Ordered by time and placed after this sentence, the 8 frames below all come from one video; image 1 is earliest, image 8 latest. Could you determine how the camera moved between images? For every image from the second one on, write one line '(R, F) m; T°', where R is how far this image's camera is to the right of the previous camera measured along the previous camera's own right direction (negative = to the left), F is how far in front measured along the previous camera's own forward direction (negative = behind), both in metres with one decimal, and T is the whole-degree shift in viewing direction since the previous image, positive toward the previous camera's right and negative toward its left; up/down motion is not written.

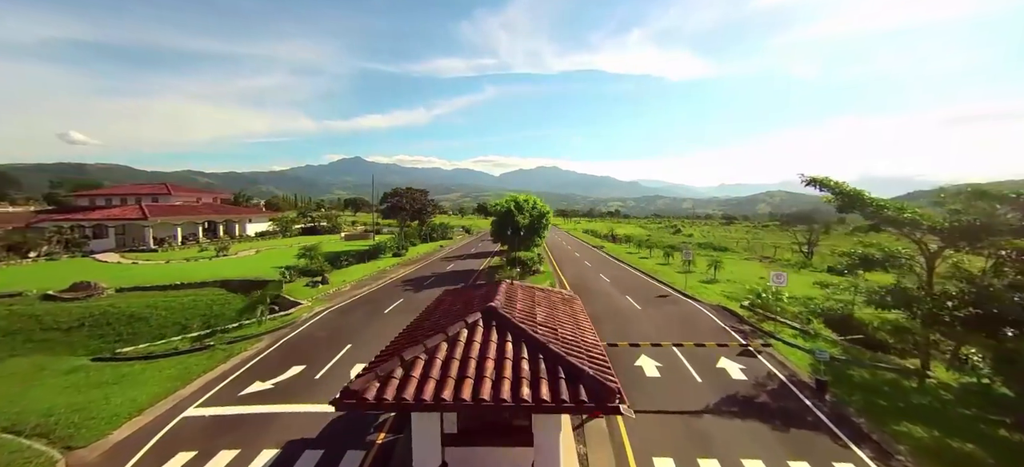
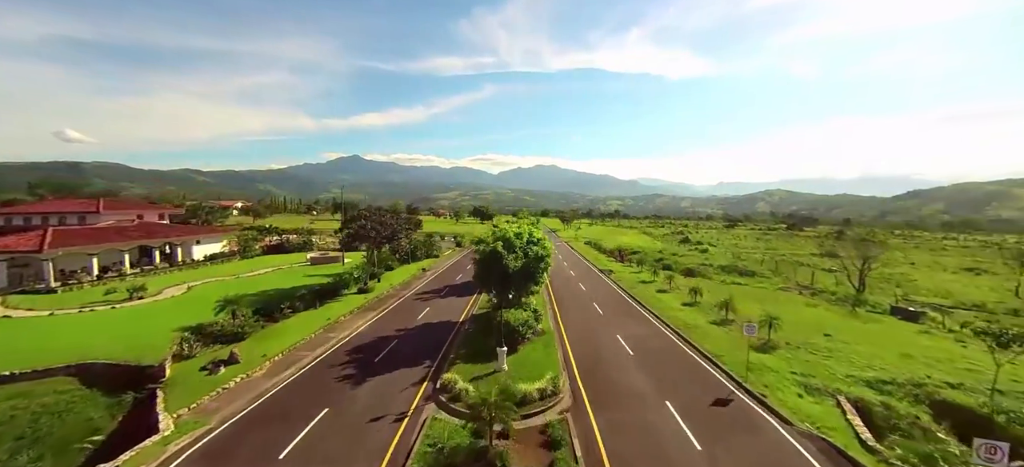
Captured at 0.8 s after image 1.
(+0.5, +6.4) m; 0°
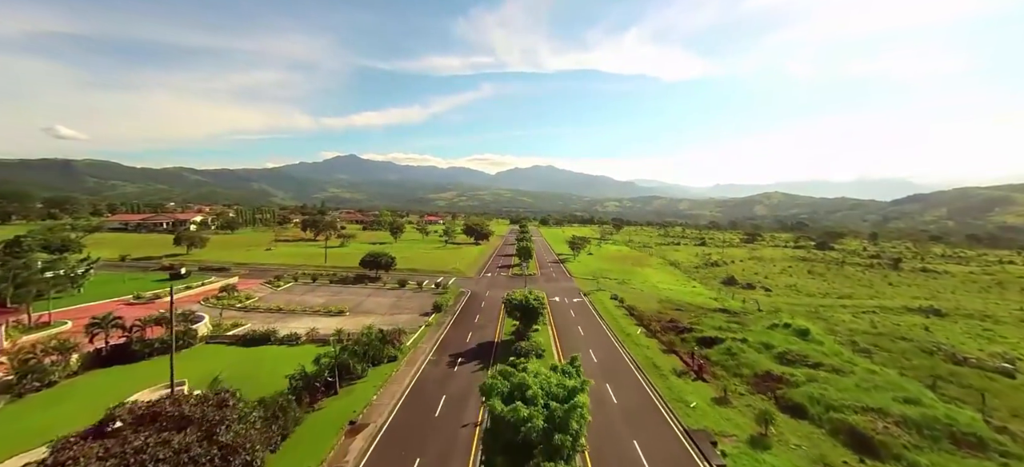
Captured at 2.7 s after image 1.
(-0.6, +19.3) m; 0°
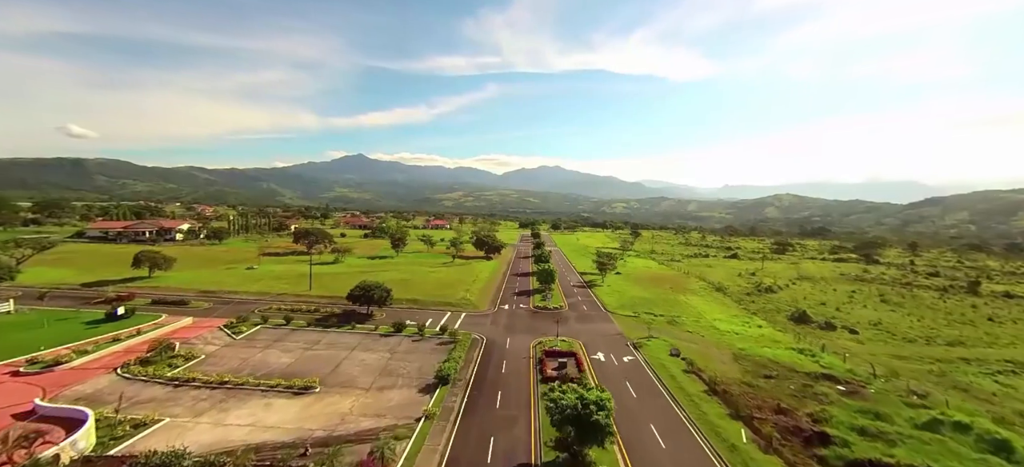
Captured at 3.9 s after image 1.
(-2.4, +12.8) m; -1°
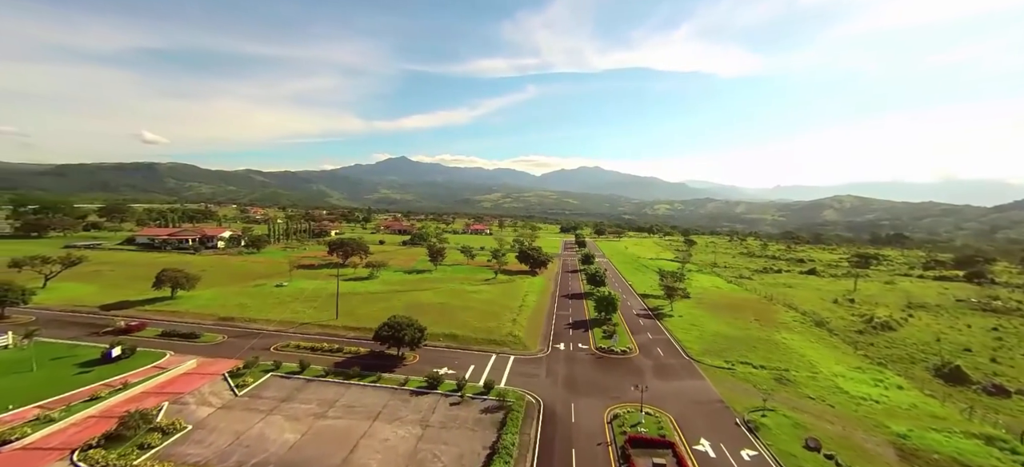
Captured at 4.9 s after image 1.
(-2.6, +10.1) m; -6°
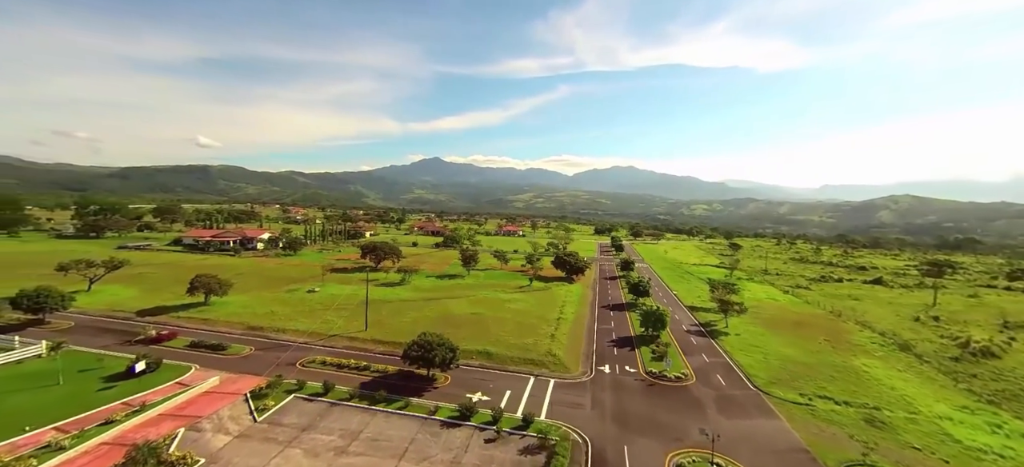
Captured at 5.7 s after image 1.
(-1.0, +4.3) m; -5°
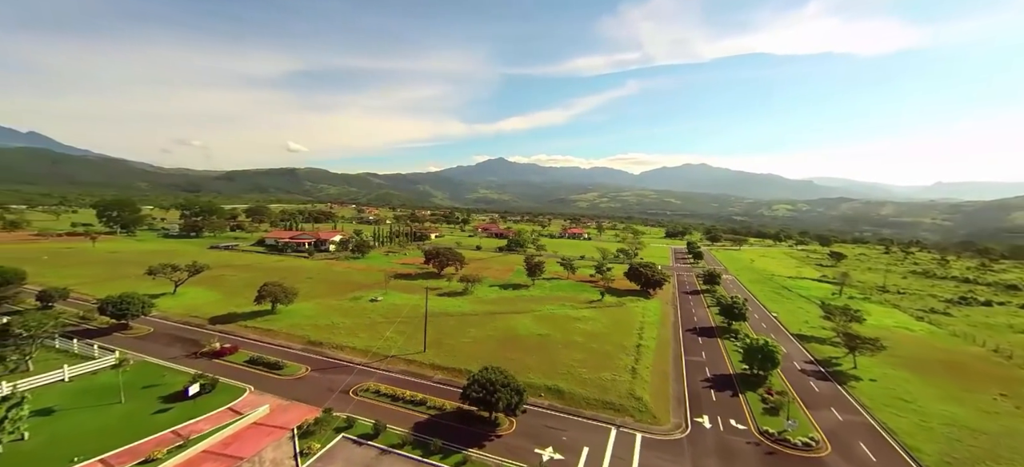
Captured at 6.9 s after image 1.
(-1.5, +6.4) m; -9°
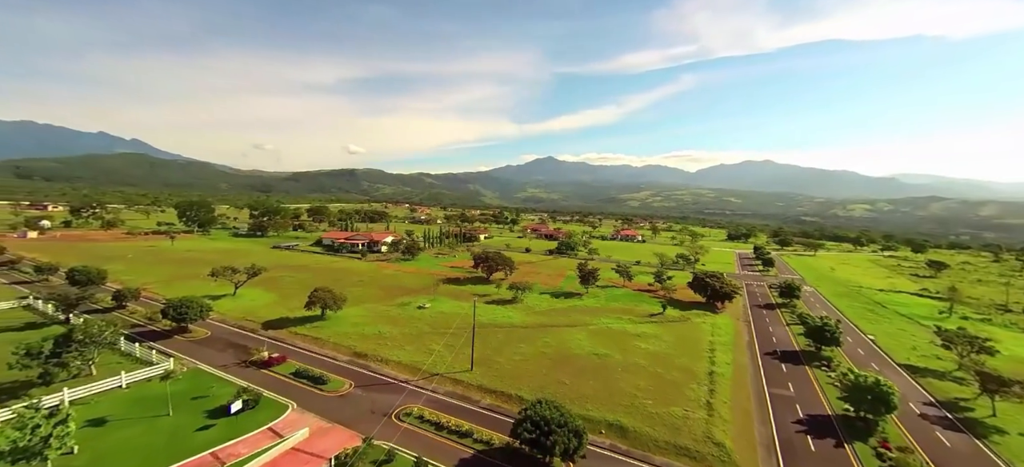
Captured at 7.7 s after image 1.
(-0.9, +4.3) m; -7°
